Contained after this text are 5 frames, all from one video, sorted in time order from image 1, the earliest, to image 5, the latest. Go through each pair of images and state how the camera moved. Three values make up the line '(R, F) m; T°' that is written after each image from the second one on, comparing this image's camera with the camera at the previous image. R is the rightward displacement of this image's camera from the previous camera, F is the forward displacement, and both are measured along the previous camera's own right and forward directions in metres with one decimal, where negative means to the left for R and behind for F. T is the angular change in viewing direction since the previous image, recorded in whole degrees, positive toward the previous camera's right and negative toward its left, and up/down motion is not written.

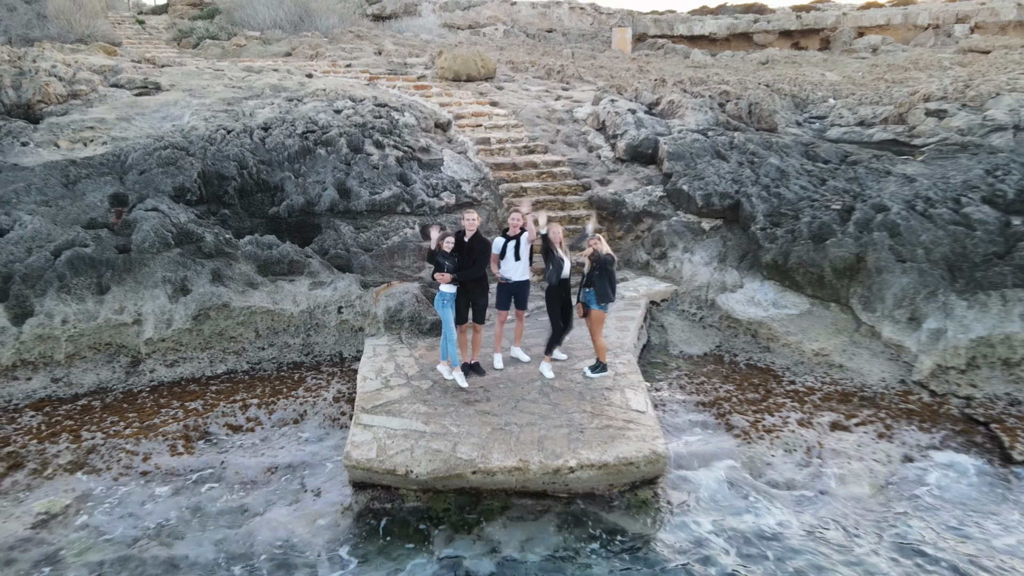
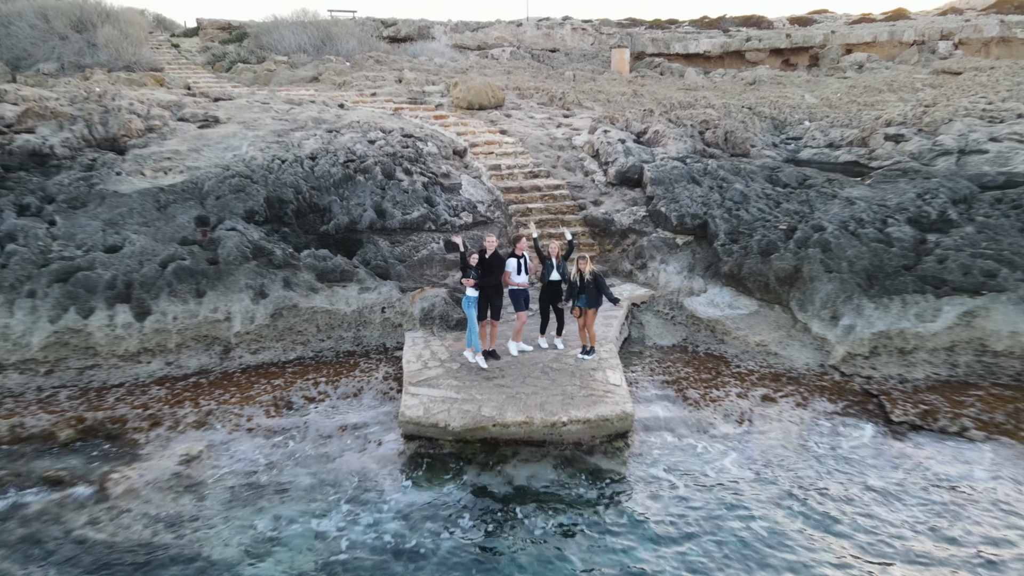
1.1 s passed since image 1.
(0.0, -1.4) m; 0°
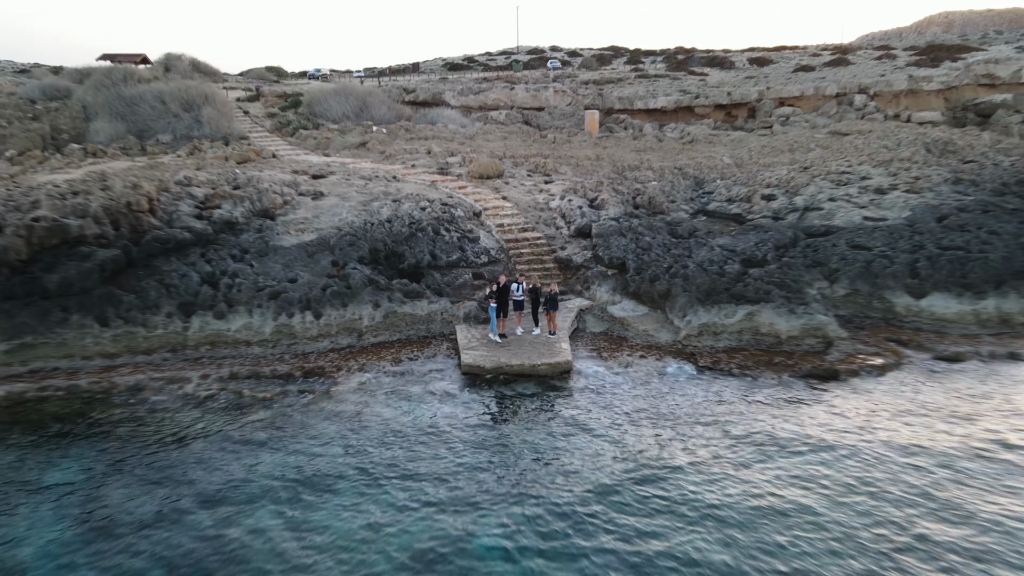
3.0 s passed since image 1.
(-0.2, -5.5) m; +1°
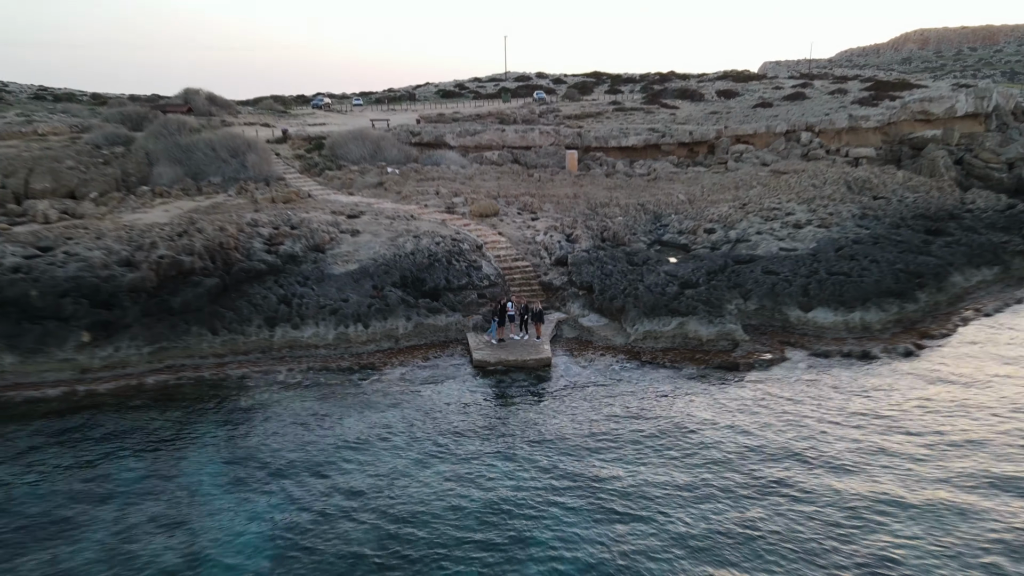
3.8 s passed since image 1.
(-0.2, -4.3) m; +1°
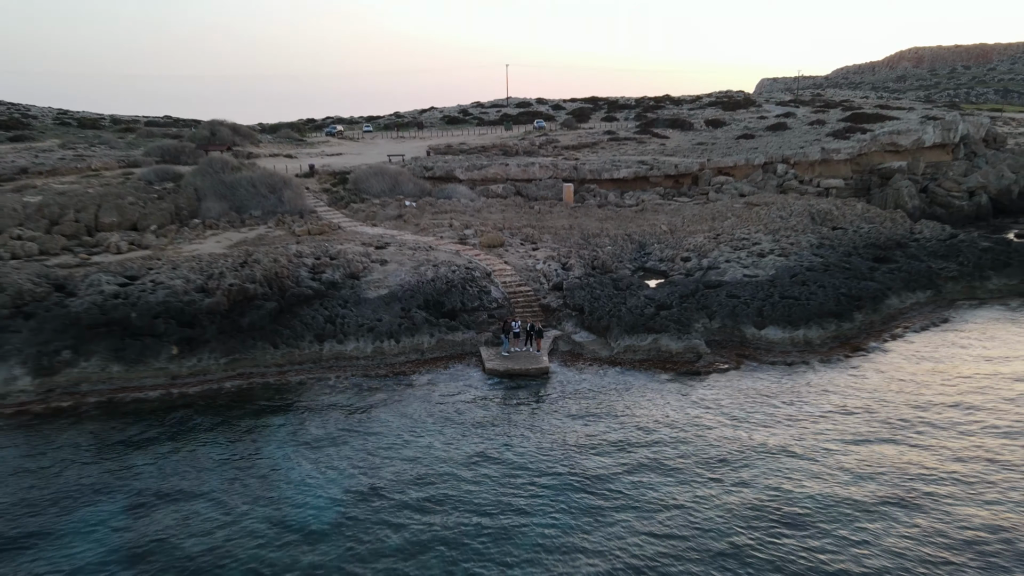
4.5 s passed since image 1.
(-0.1, -3.5) m; 0°
